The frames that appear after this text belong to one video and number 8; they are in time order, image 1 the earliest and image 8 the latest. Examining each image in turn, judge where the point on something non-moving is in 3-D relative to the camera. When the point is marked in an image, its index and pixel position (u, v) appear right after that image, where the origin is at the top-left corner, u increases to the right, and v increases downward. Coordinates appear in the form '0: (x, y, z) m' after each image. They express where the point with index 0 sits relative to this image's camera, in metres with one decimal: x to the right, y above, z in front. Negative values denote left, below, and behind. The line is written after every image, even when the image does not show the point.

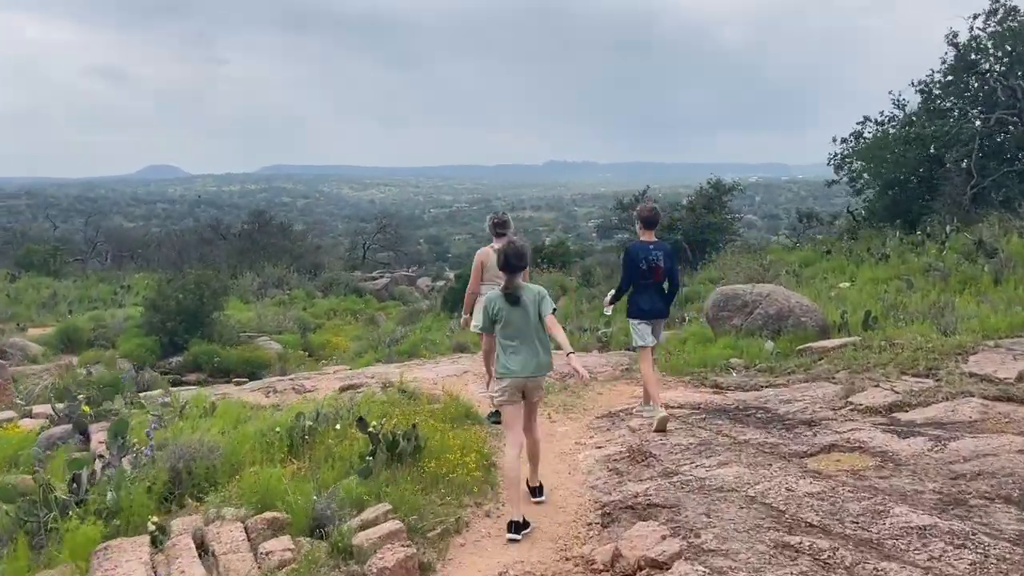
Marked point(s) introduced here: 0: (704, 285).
0: (+3.1, 0.0, +13.4) m
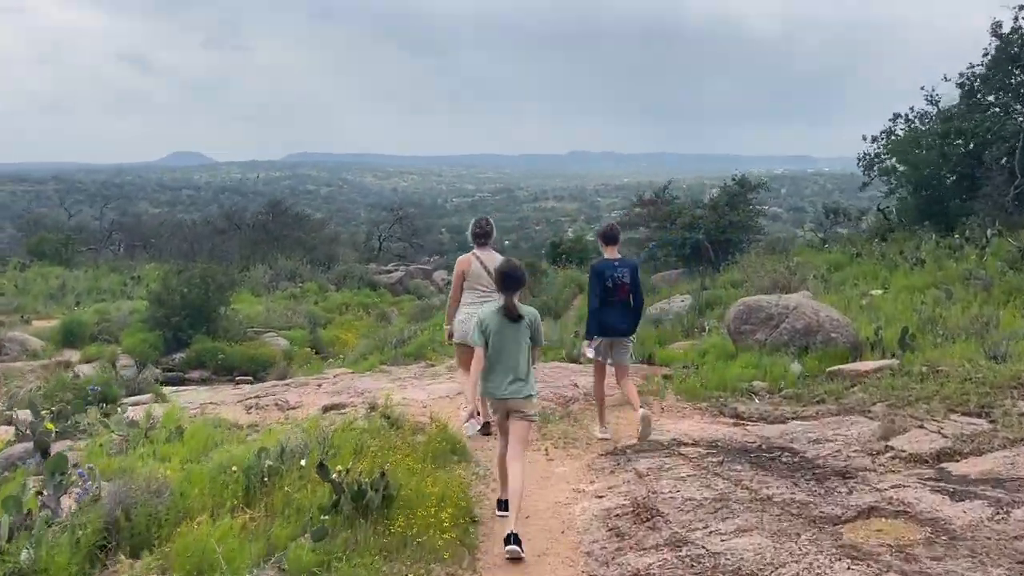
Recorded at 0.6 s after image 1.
0: (+3.2, 0.0, +12.7) m
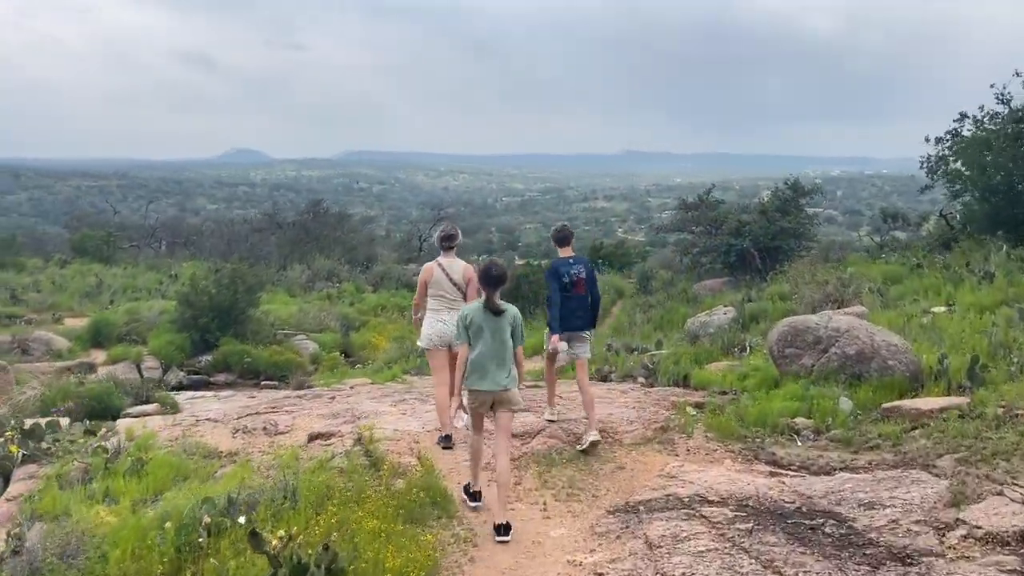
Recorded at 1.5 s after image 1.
0: (+3.7, -0.2, +11.8) m
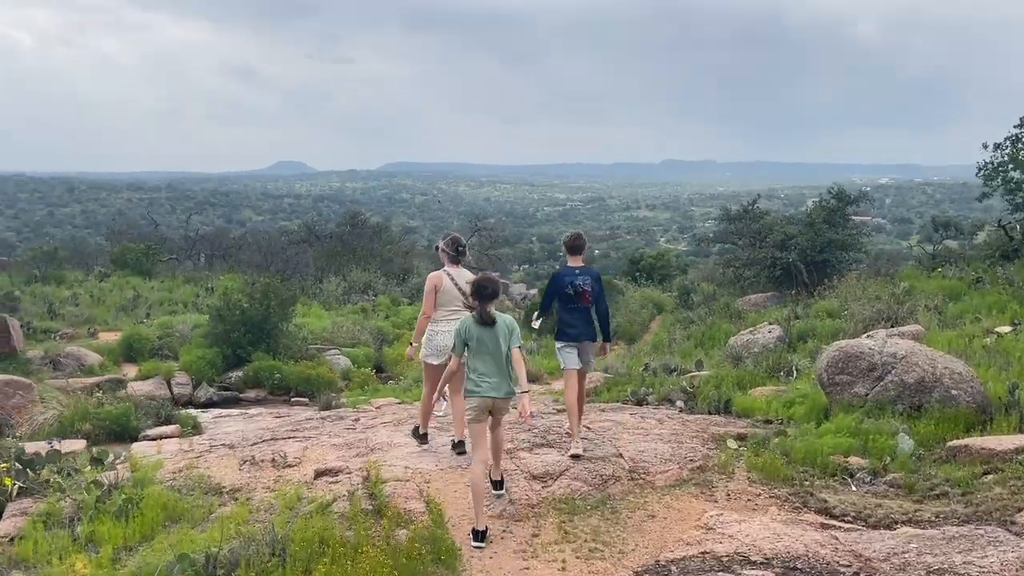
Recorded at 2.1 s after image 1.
0: (+4.1, -0.4, +11.2) m
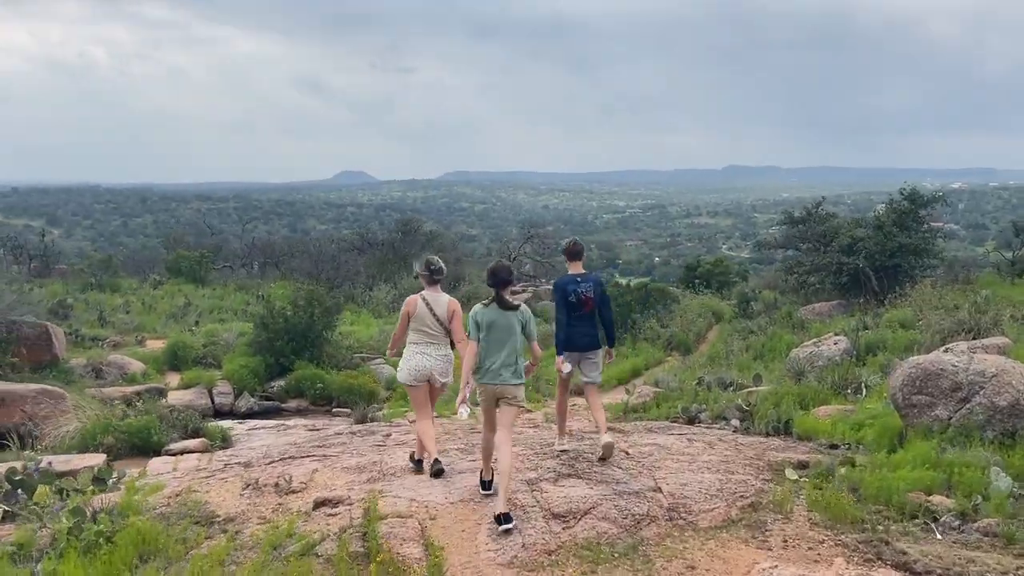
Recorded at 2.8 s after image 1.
0: (+4.6, -0.5, +10.2) m
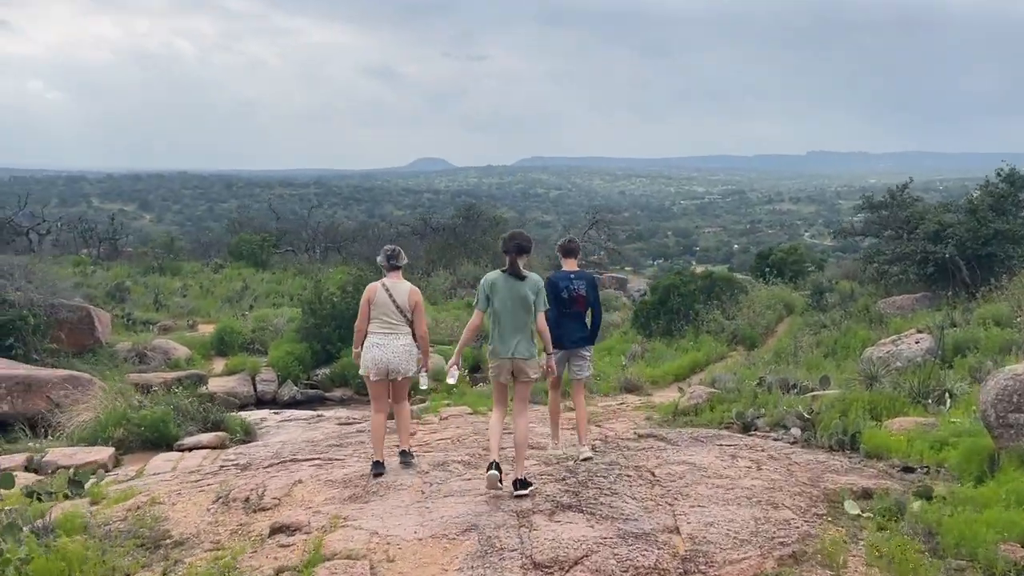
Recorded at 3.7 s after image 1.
0: (+5.1, -0.4, +9.0) m
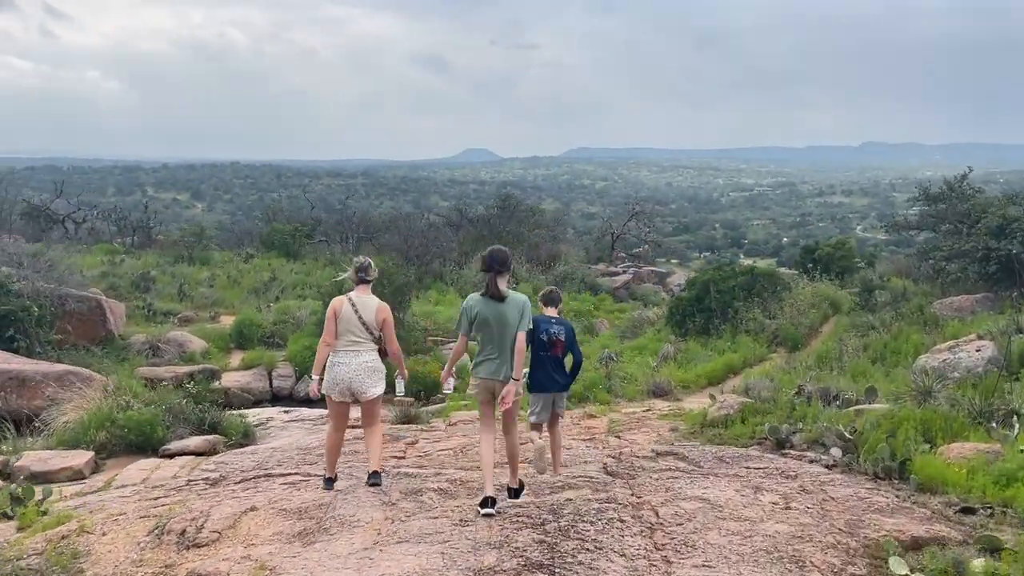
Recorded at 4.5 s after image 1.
0: (+5.2, -0.4, +8.0) m
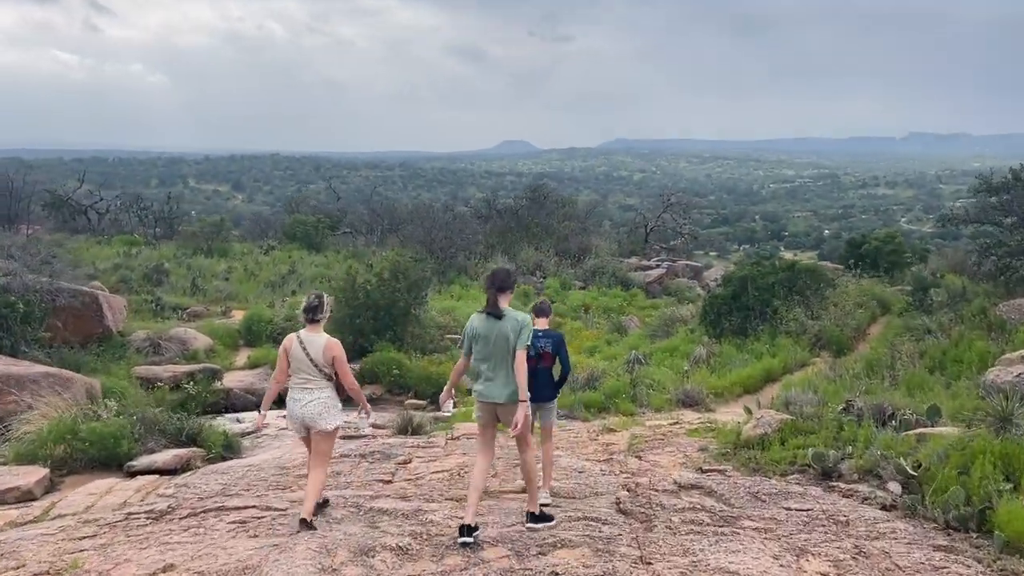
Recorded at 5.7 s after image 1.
0: (+5.3, -0.5, +6.9) m
